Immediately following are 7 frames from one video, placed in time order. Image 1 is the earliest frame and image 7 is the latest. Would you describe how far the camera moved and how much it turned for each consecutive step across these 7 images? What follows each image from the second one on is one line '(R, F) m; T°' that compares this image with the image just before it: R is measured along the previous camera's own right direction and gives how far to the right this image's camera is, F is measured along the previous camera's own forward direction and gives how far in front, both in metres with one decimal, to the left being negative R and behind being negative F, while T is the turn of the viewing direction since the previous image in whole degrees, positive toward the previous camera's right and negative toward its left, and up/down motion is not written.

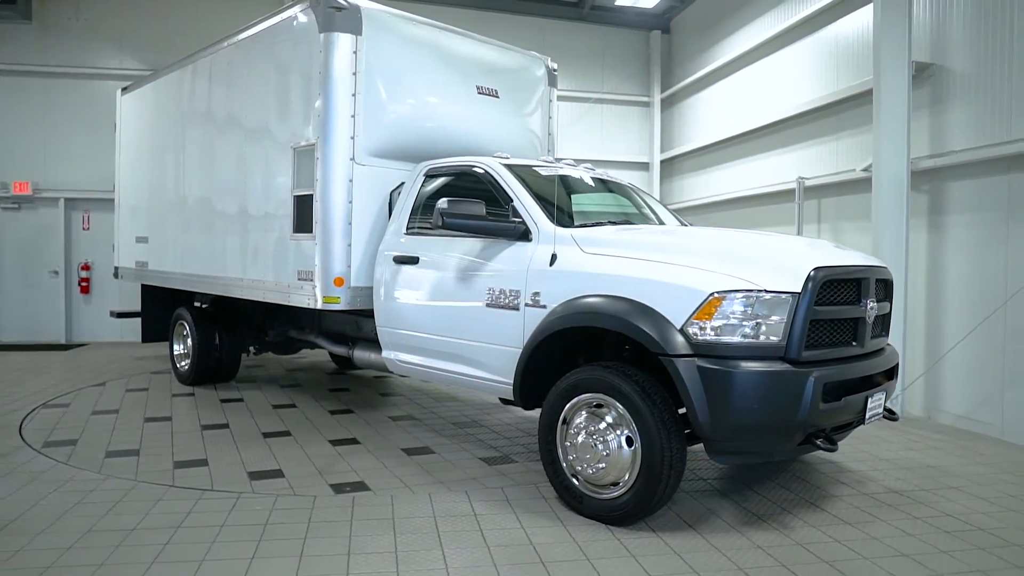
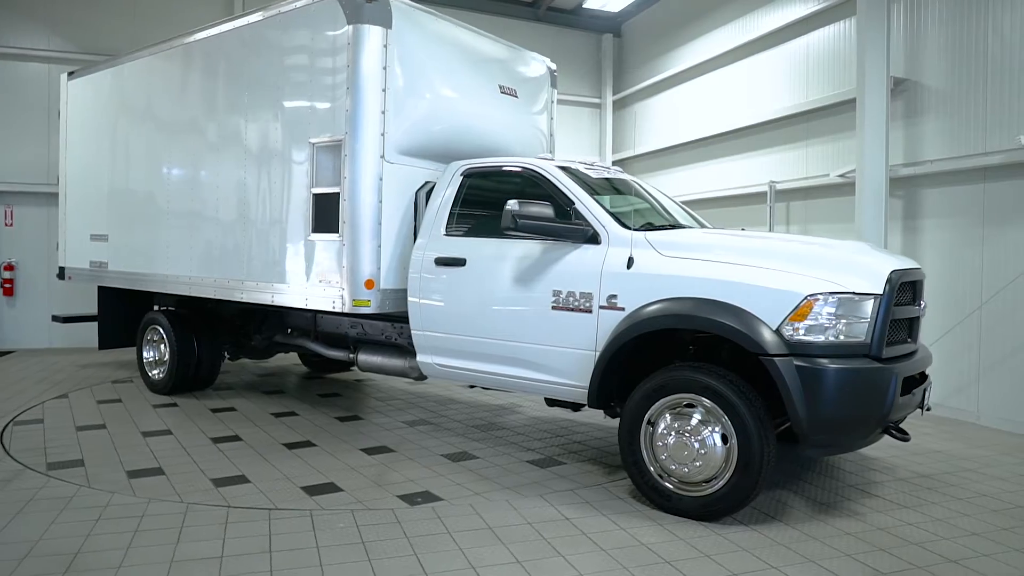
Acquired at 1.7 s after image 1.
(-1.1, +0.1) m; +9°
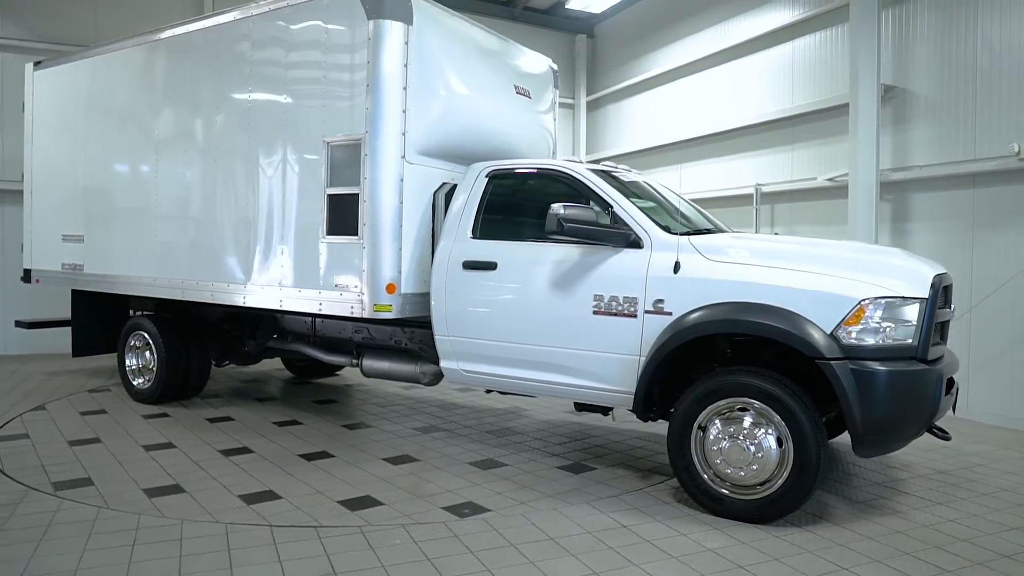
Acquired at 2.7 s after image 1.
(-0.6, +0.1) m; +5°
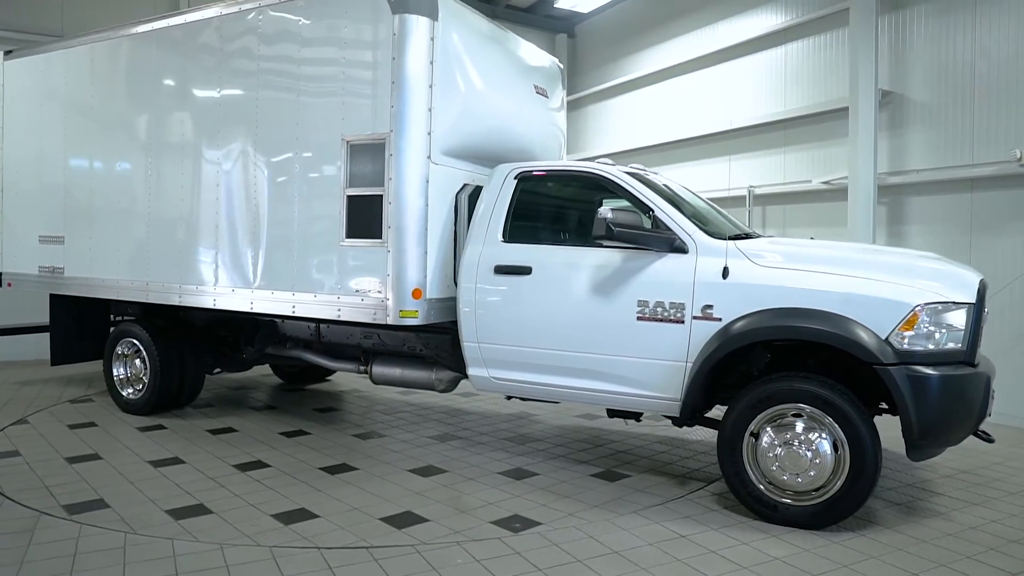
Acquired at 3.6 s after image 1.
(-0.6, +0.1) m; +4°
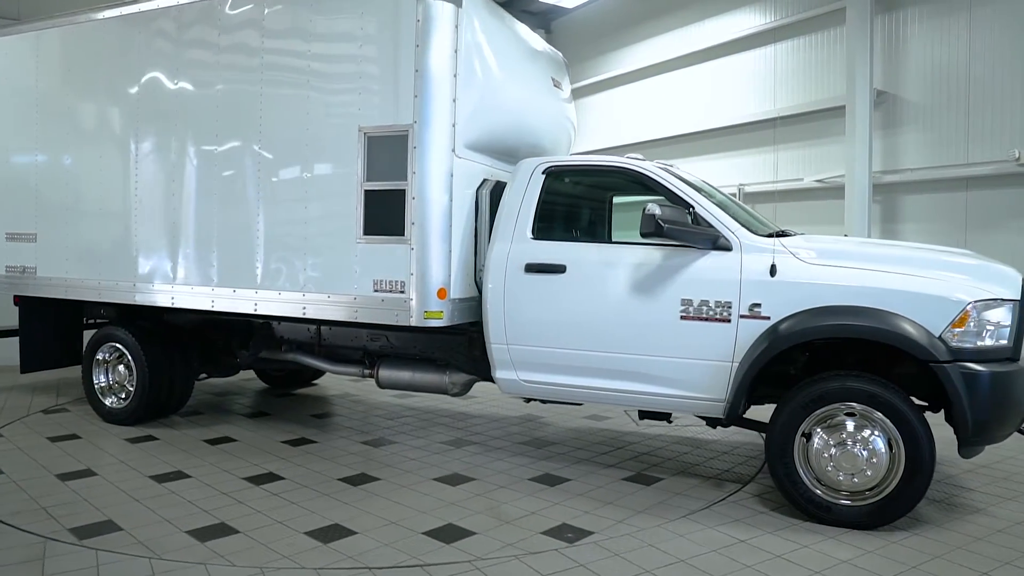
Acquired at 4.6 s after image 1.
(-0.6, +0.2) m; +4°
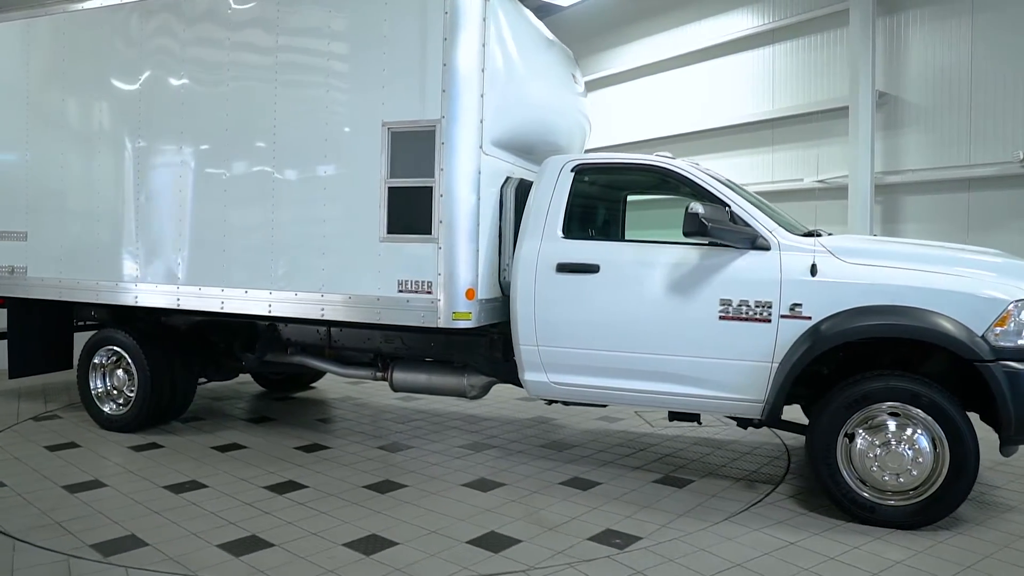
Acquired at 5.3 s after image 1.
(-0.4, +0.1) m; +3°
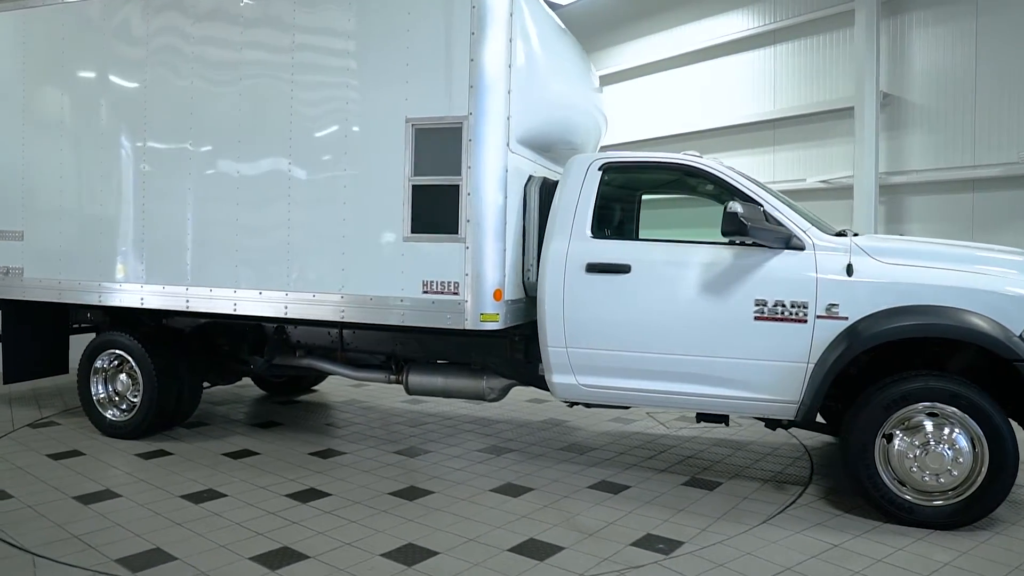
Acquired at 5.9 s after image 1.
(-0.3, +0.1) m; +2°
